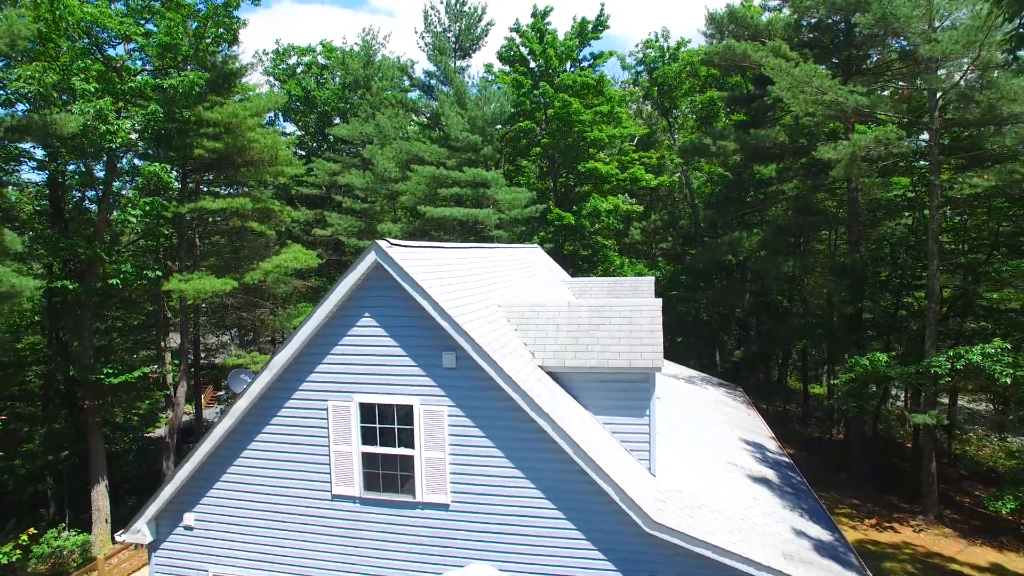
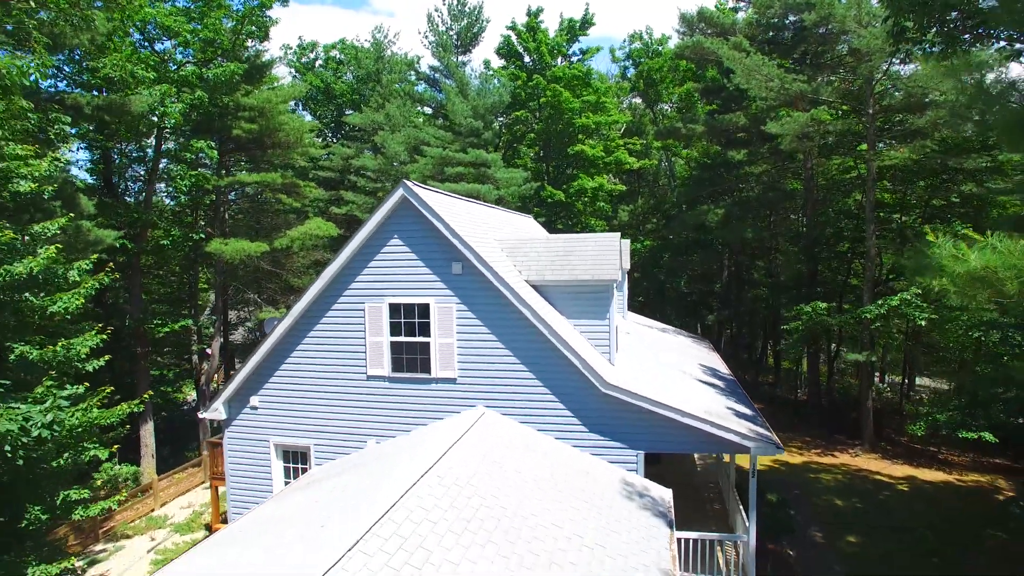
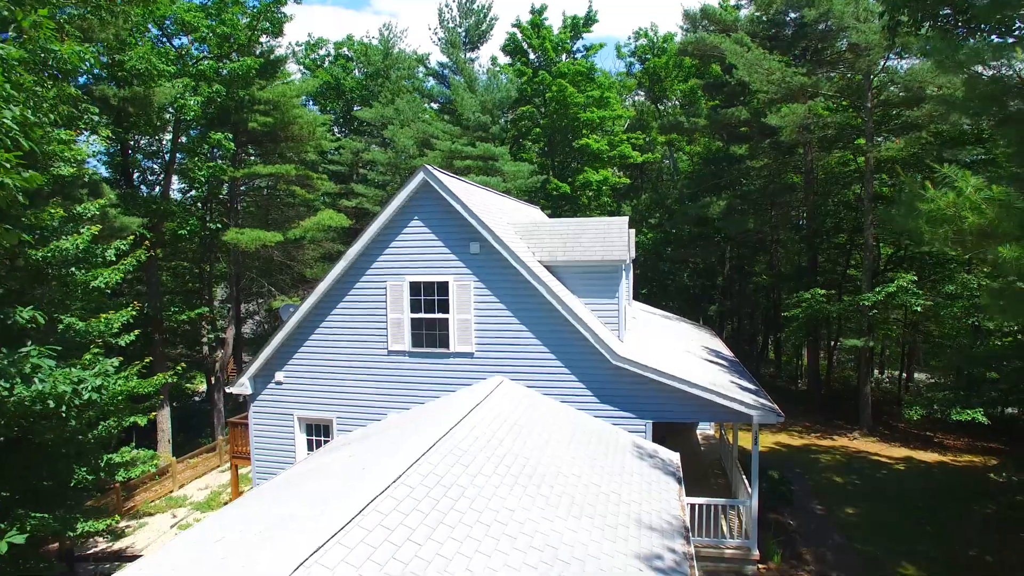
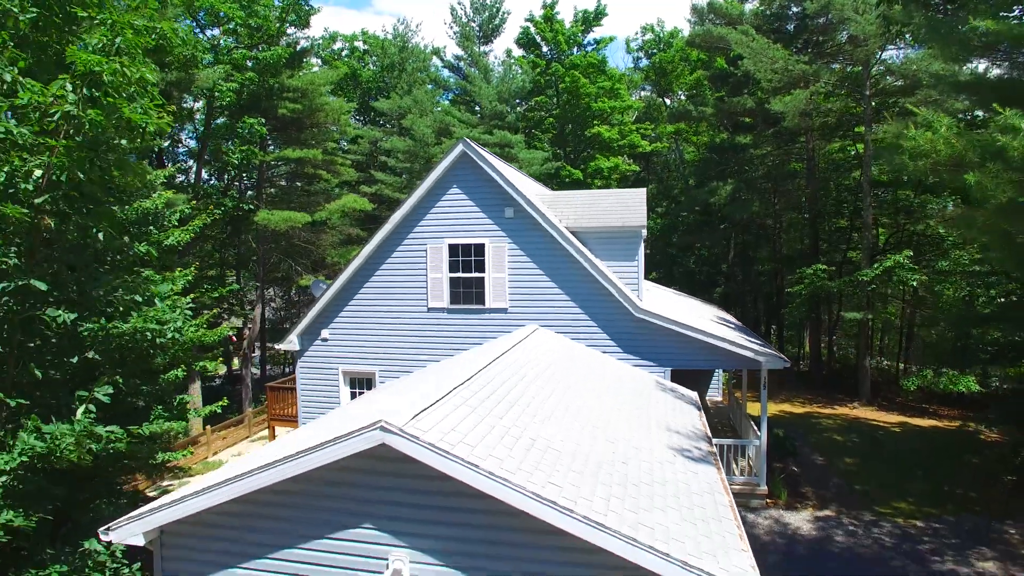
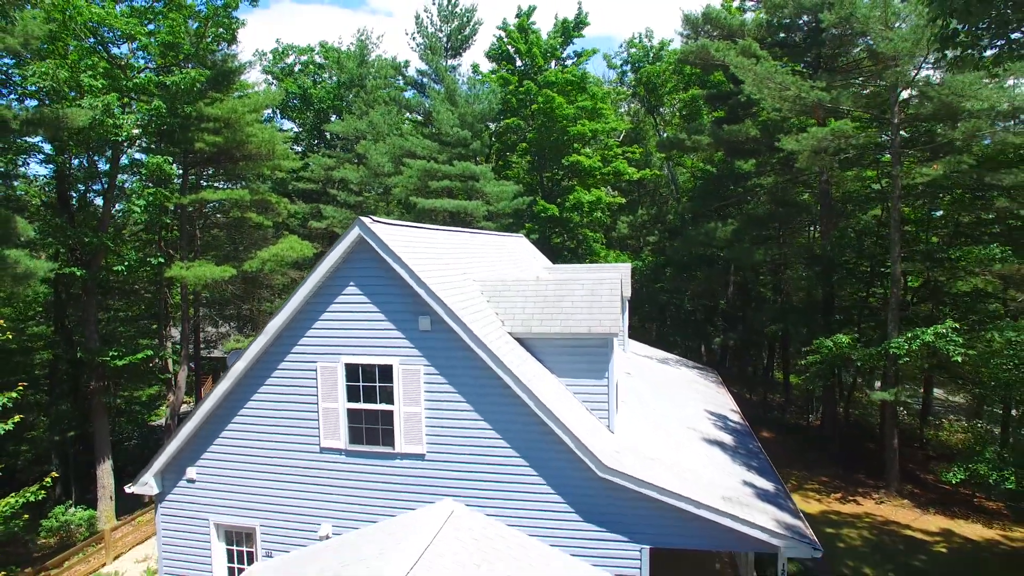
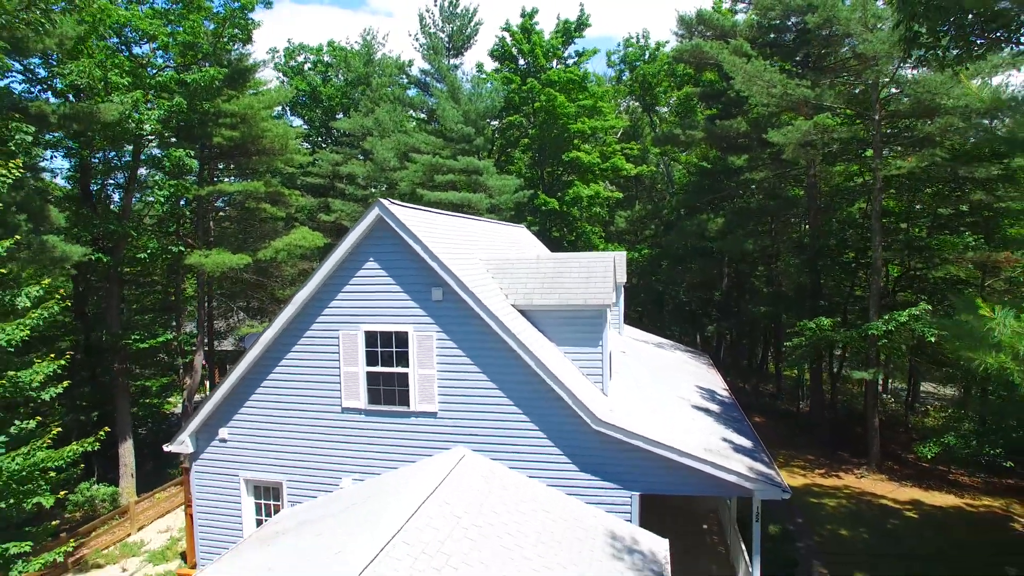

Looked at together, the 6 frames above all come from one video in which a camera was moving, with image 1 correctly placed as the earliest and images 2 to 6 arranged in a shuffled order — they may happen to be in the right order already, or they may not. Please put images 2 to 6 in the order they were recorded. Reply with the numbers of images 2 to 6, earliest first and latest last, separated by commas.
5, 6, 2, 3, 4
